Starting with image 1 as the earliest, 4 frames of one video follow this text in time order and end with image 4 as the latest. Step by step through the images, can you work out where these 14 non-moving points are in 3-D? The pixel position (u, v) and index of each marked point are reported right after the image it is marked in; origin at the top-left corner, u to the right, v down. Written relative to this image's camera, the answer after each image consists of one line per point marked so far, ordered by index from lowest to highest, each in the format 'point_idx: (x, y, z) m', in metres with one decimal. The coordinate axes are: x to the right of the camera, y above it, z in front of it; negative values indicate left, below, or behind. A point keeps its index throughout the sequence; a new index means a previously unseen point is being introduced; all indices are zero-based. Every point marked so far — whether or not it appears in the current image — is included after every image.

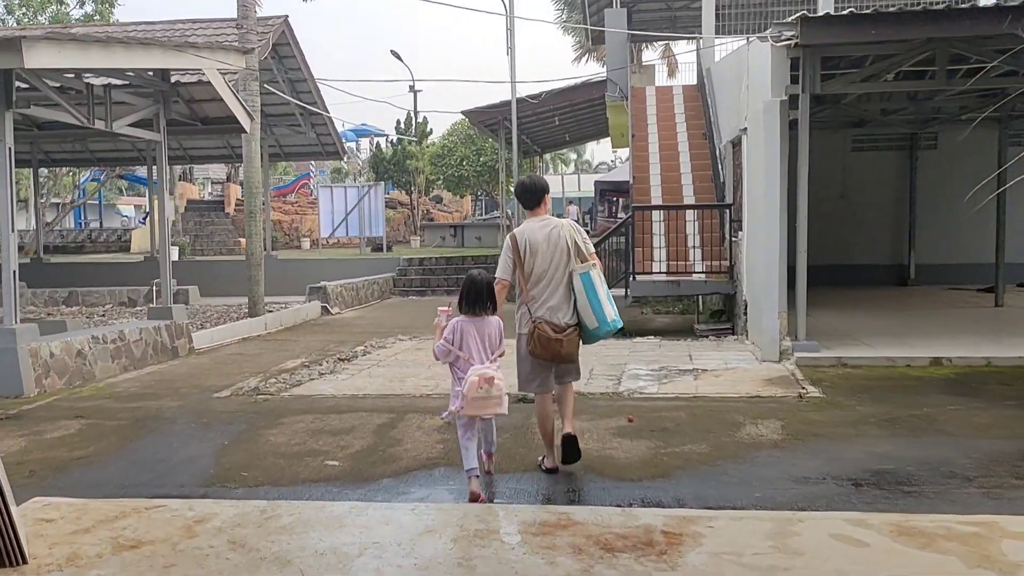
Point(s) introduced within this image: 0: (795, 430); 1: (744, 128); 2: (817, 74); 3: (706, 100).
0: (+1.6, -0.8, +5.2) m
1: (+2.3, +1.6, +9.1) m
2: (+2.5, +1.7, +7.3) m
3: (+2.8, +2.7, +12.9) m
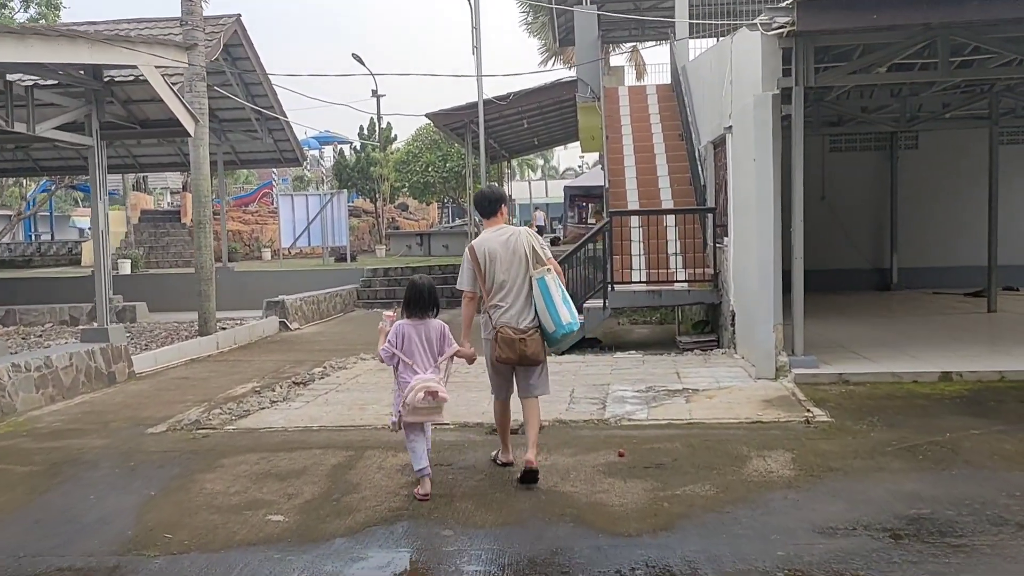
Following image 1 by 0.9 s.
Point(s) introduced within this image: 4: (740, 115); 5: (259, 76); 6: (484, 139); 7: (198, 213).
0: (+1.5, -0.9, +4.6) m
1: (+2.0, +1.5, +8.5) m
2: (+2.3, +1.7, +6.7) m
3: (+2.4, +2.6, +12.3) m
4: (+1.9, +1.4, +7.5) m
5: (-4.4, +3.7, +15.7) m
6: (-0.5, +2.4, +14.5) m
7: (-3.7, +0.9, +10.7) m
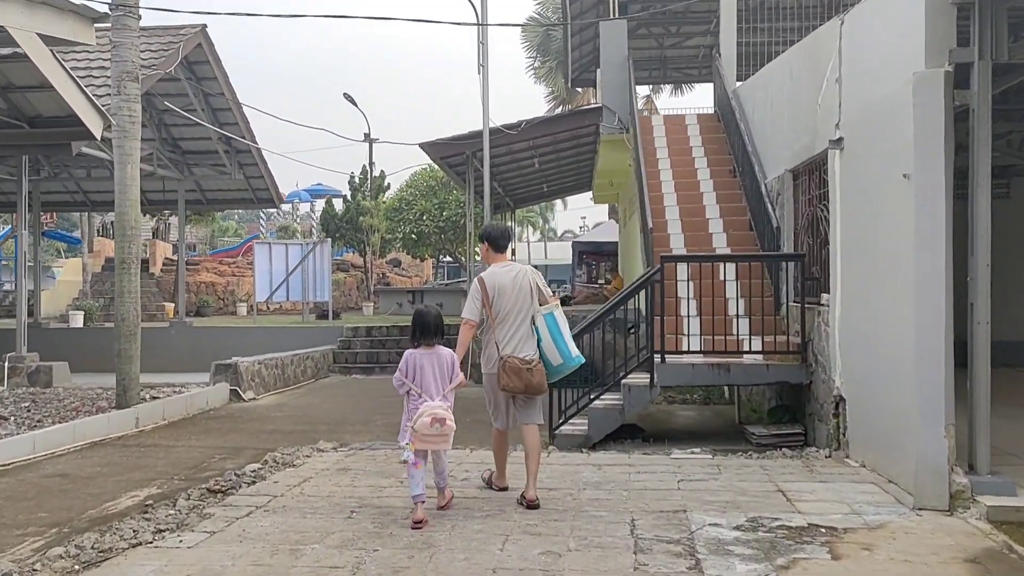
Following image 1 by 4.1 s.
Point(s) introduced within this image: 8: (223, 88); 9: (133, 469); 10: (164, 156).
0: (+1.7, -1.1, +2.1) m
1: (+2.2, +1.0, +6.2) m
2: (+2.4, +1.3, +4.5) m
3: (+2.5, +1.8, +10.1) m
4: (+2.1, +1.0, +5.1) m
5: (-4.3, +2.8, +13.4) m
6: (-0.3, +1.5, +12.2) m
7: (-3.6, +0.3, +8.3) m
8: (-4.3, +3.0, +13.2) m
9: (-2.6, -1.2, +6.1) m
10: (-5.5, +2.1, +14.1) m
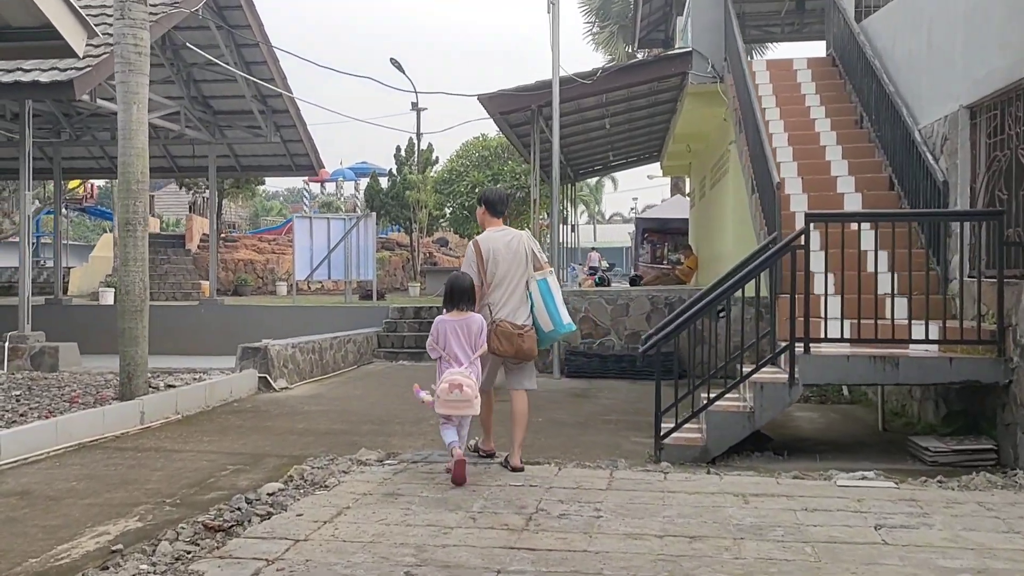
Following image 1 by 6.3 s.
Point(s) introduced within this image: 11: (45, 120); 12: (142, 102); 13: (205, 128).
0: (+2.0, -1.0, +0.5) m
1: (+2.8, +1.2, +4.4) m
2: (+2.9, +1.4, +2.7) m
3: (+3.3, +2.0, +8.4) m
4: (+2.6, +1.1, +3.4) m
5: (-3.4, +3.2, +12.0) m
6: (+0.5, +1.8, +10.6) m
7: (-3.0, +0.6, +6.8) m
8: (-3.4, +3.3, +11.8) m
9: (-2.0, -1.0, +4.6) m
10: (-4.5, +2.4, +12.8) m
11: (-6.7, +2.4, +12.9) m
12: (-2.8, +1.4, +6.8) m
13: (-4.5, +2.4, +13.2) m
